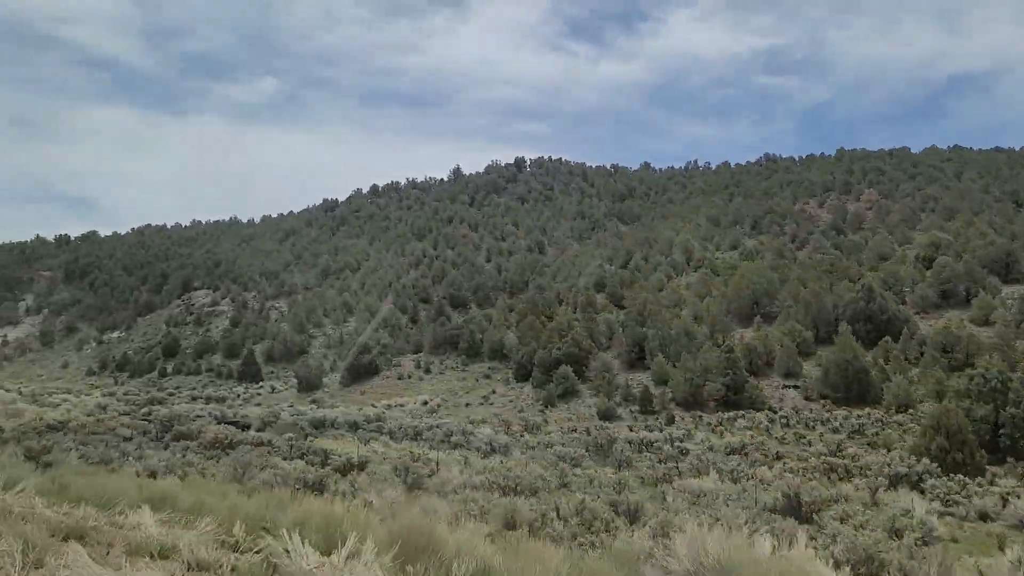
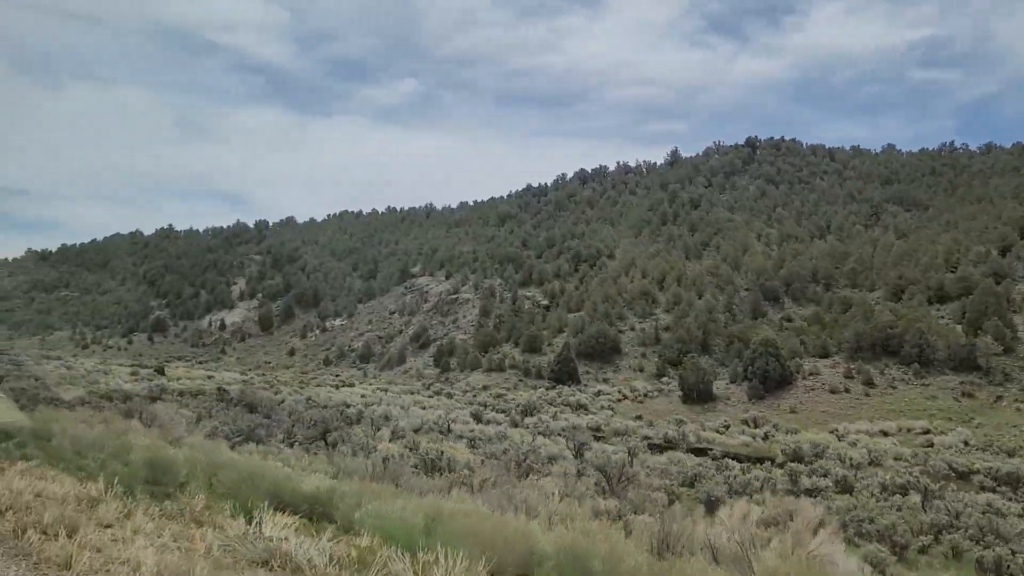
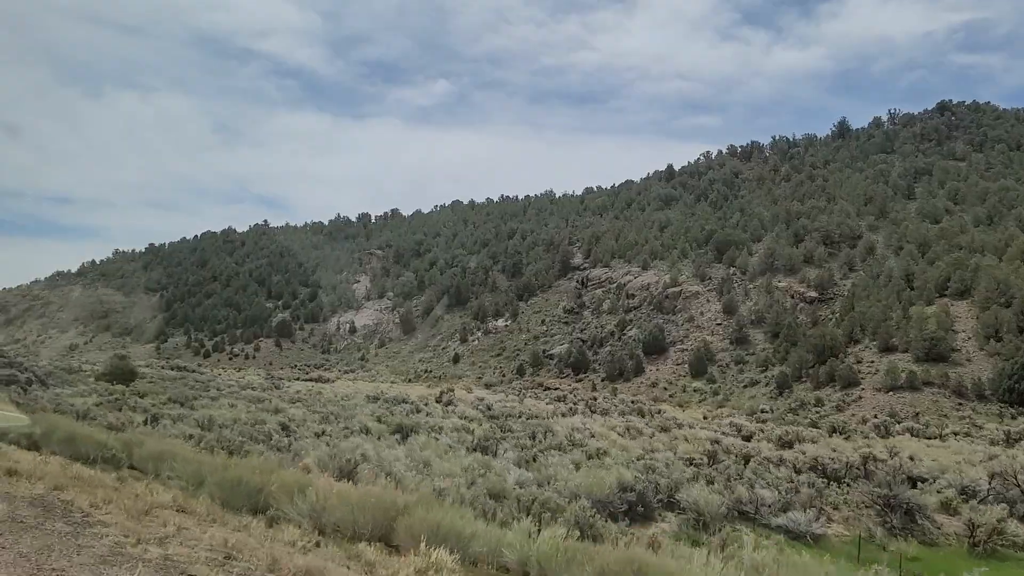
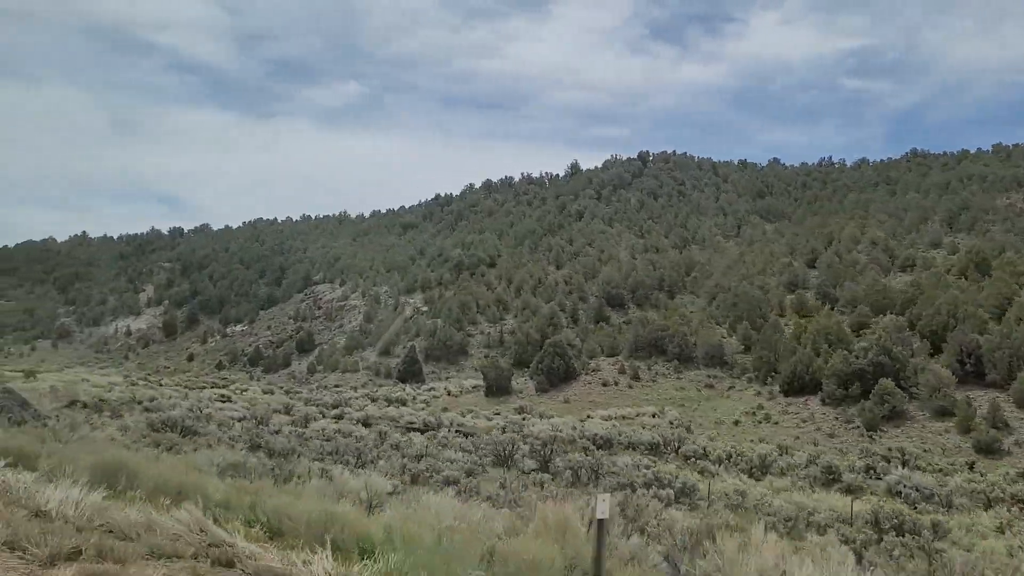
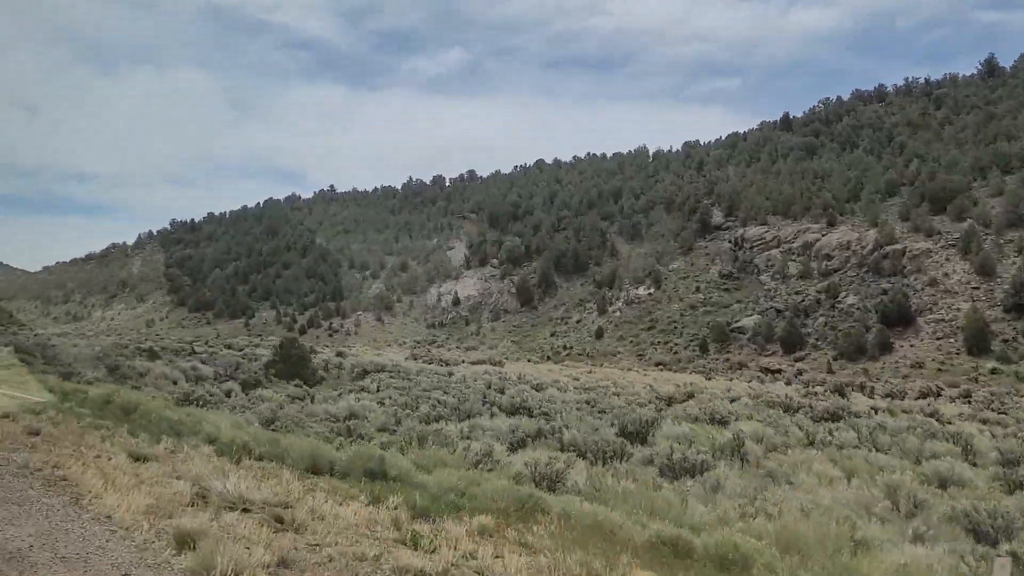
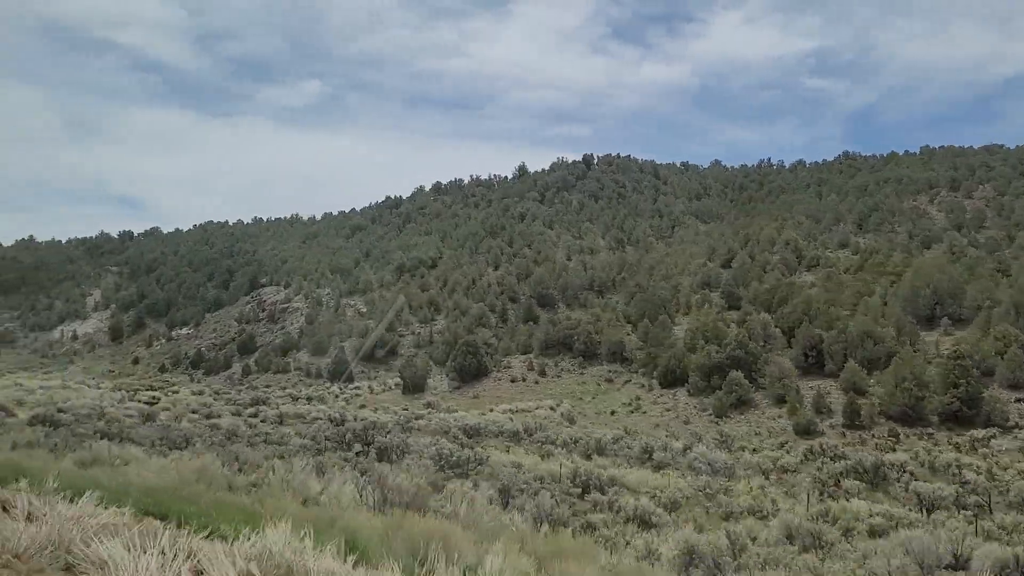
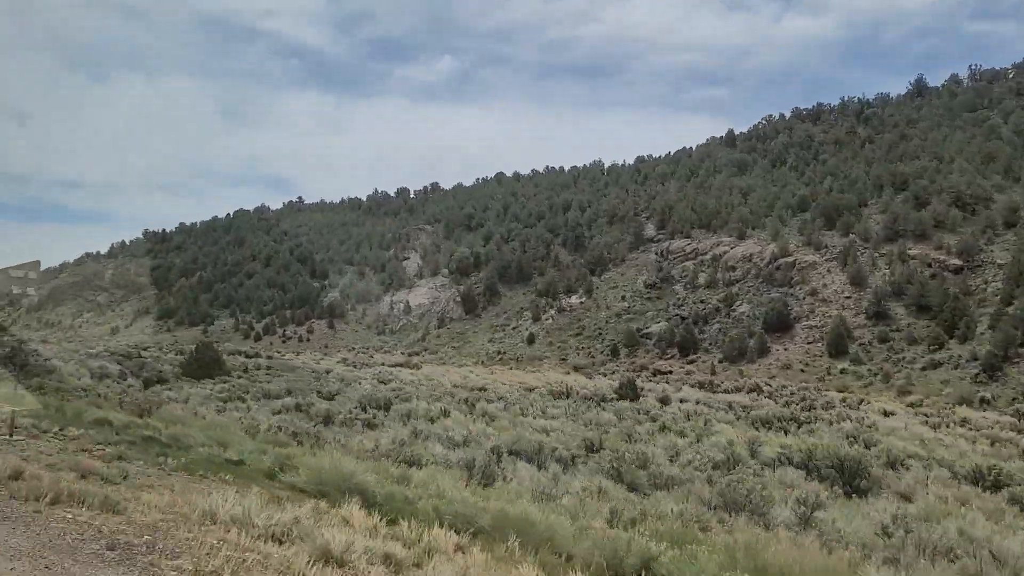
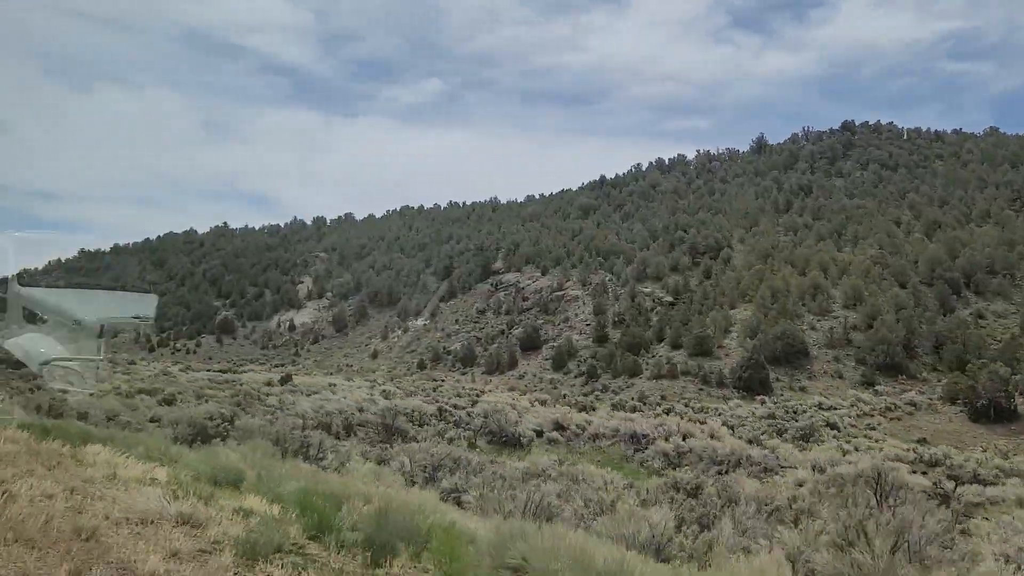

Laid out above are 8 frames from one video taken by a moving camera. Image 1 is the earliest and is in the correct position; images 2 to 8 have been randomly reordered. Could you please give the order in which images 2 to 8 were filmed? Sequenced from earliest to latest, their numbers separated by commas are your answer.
6, 4, 2, 8, 3, 7, 5
